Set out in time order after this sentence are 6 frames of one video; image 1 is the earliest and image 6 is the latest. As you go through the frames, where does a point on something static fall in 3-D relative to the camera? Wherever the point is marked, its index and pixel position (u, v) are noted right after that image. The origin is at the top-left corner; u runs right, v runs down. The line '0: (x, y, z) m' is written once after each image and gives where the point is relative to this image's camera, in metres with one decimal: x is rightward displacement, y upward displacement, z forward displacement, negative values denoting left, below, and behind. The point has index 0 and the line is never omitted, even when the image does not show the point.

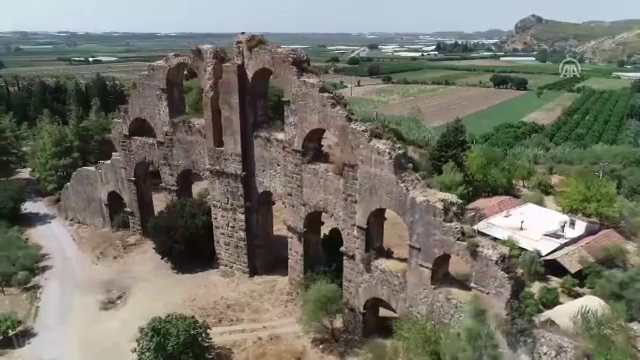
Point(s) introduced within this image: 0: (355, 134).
0: (+1.1, +1.4, +15.2) m
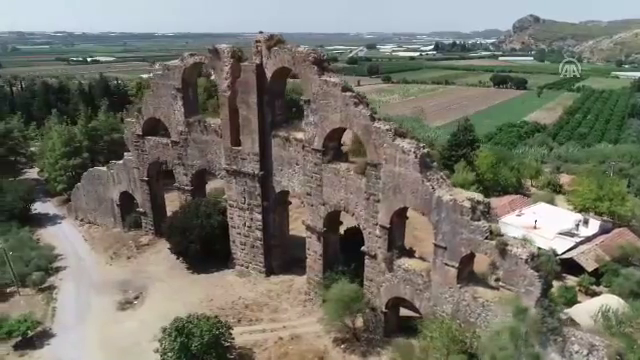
0: (+1.8, +1.4, +15.2) m
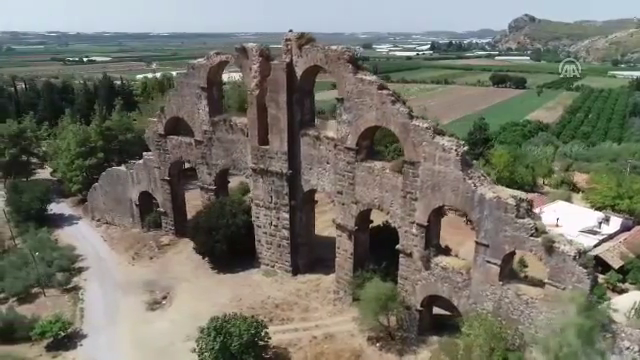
0: (+2.9, +1.5, +15.2) m
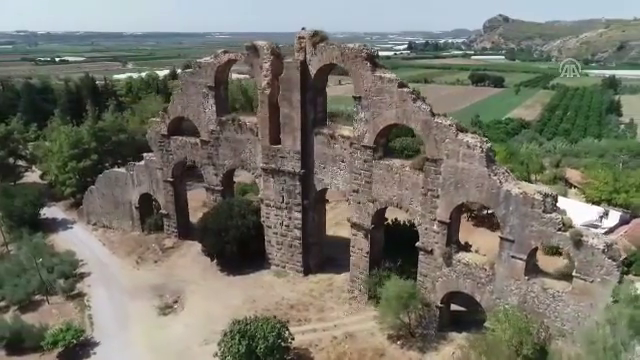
0: (+3.6, +1.5, +15.3) m
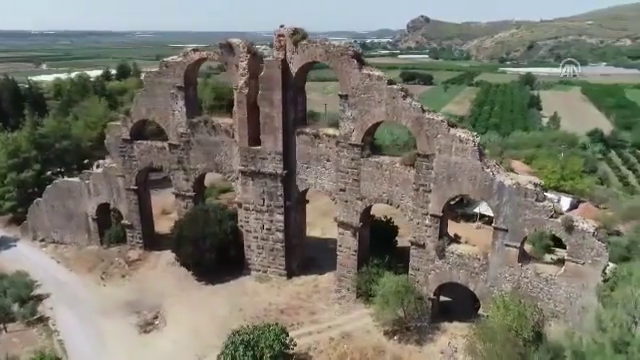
0: (+3.4, +1.7, +15.6) m
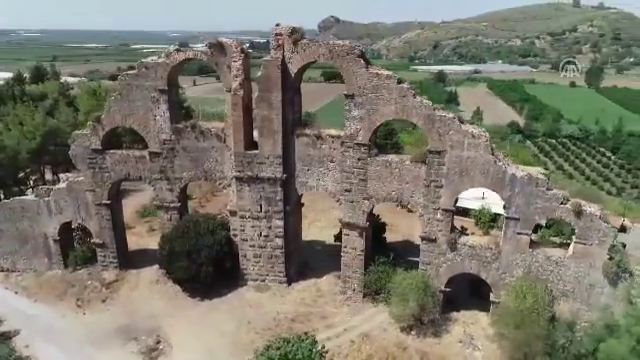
0: (+3.9, +1.8, +16.0) m
